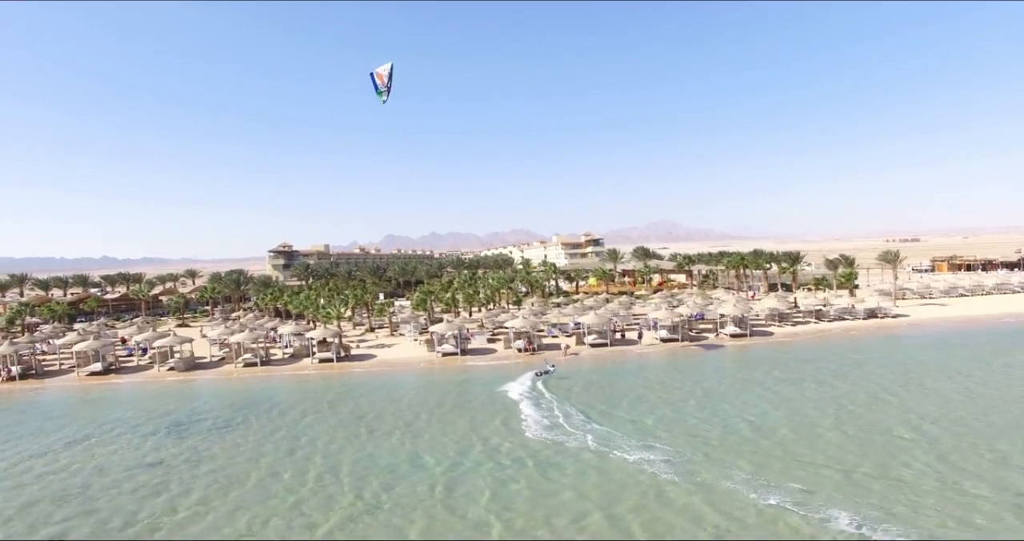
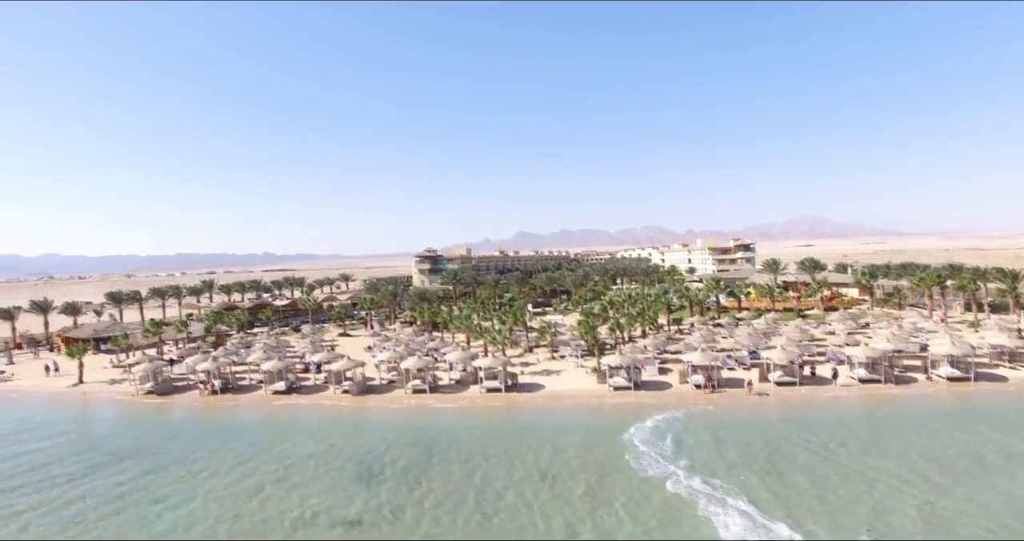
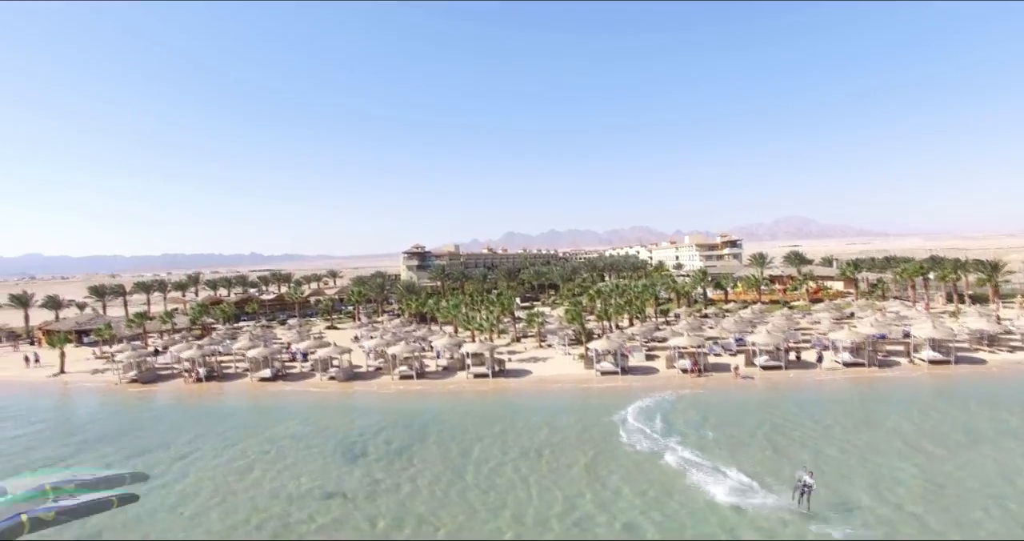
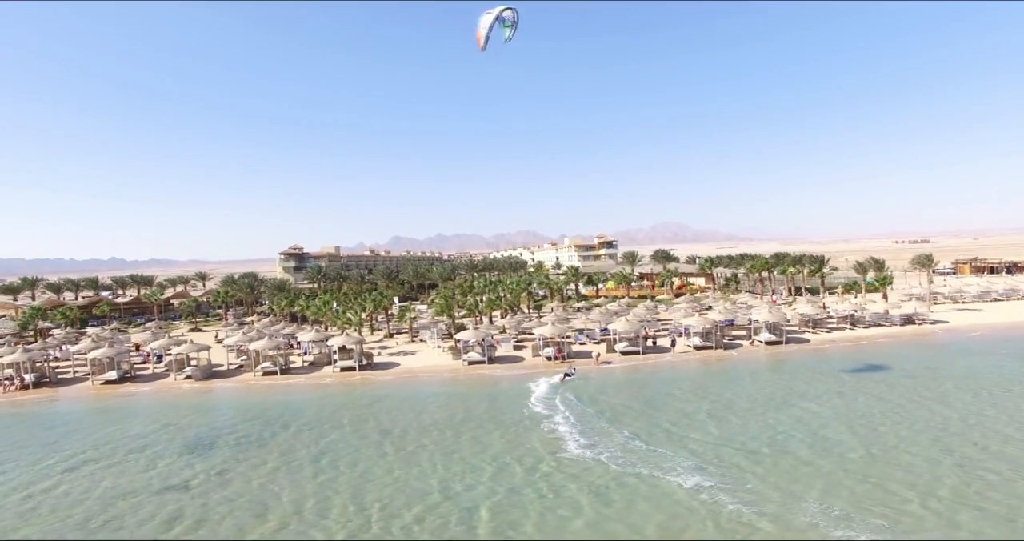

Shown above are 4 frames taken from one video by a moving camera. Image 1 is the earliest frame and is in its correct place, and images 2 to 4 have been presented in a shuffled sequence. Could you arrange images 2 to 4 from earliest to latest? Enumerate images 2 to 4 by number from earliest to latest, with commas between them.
4, 3, 2
